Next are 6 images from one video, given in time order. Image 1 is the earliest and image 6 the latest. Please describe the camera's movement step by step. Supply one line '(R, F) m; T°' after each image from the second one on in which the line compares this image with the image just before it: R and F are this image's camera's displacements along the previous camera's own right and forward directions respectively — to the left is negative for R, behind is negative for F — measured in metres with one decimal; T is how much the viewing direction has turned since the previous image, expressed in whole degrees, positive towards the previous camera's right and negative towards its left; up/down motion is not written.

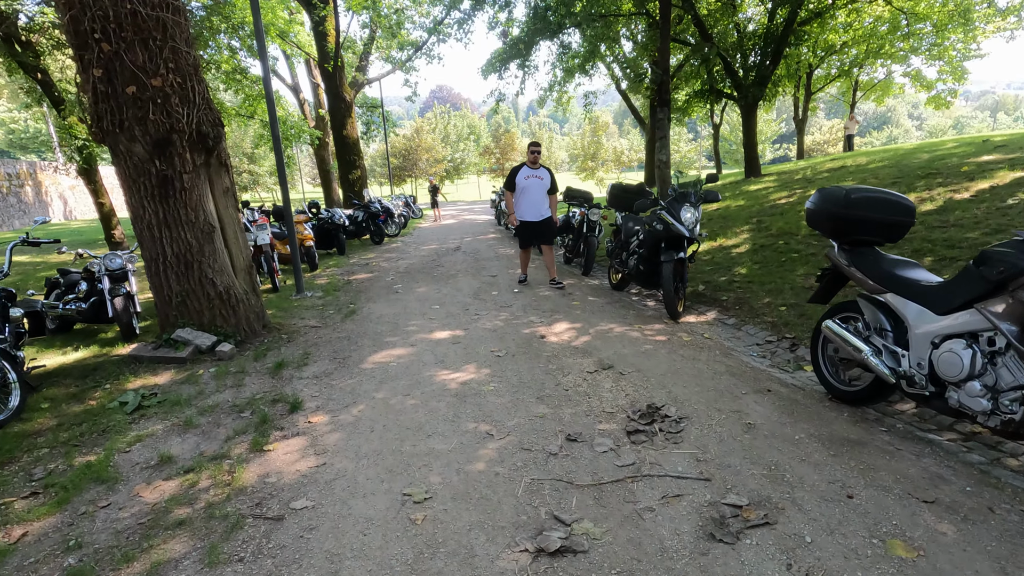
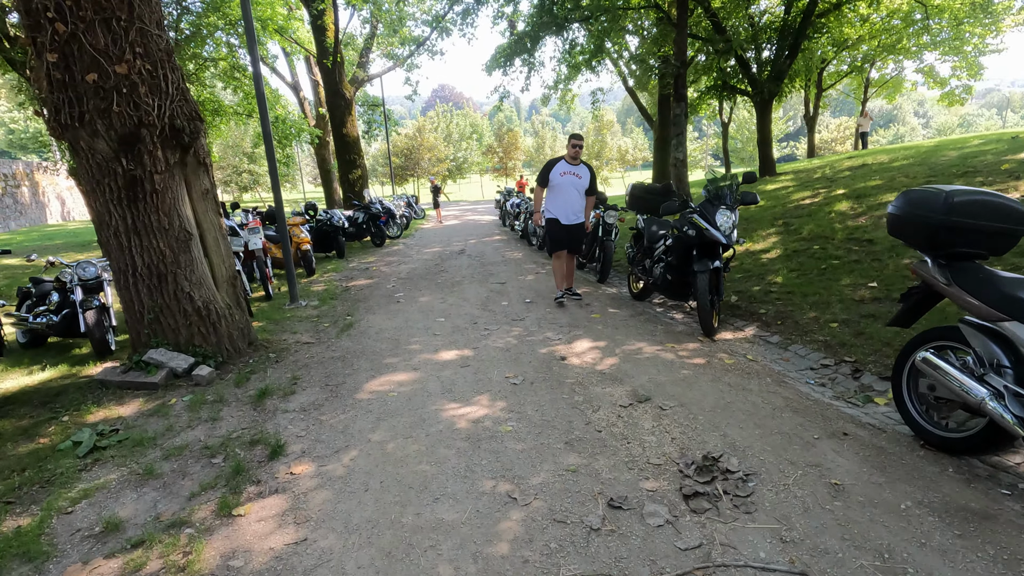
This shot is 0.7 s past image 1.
(-0.1, +0.6) m; 0°
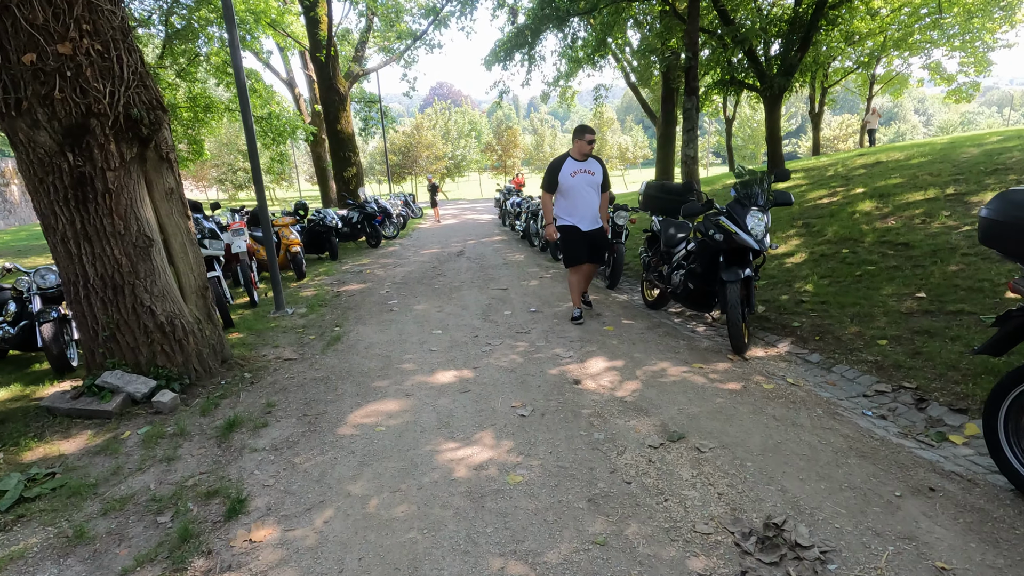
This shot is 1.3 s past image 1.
(-0.1, +0.6) m; 0°
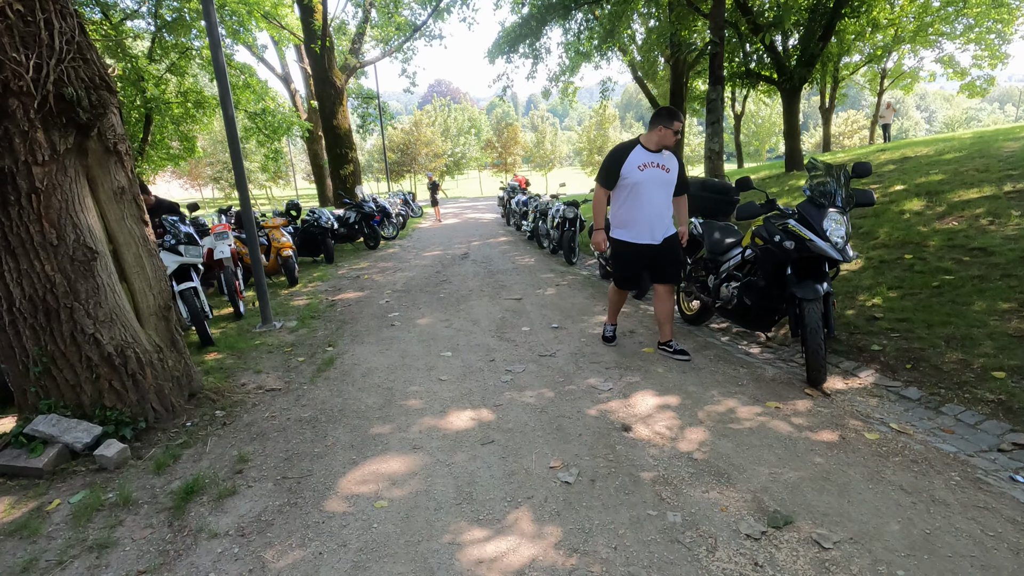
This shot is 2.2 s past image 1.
(-0.2, +0.8) m; 0°
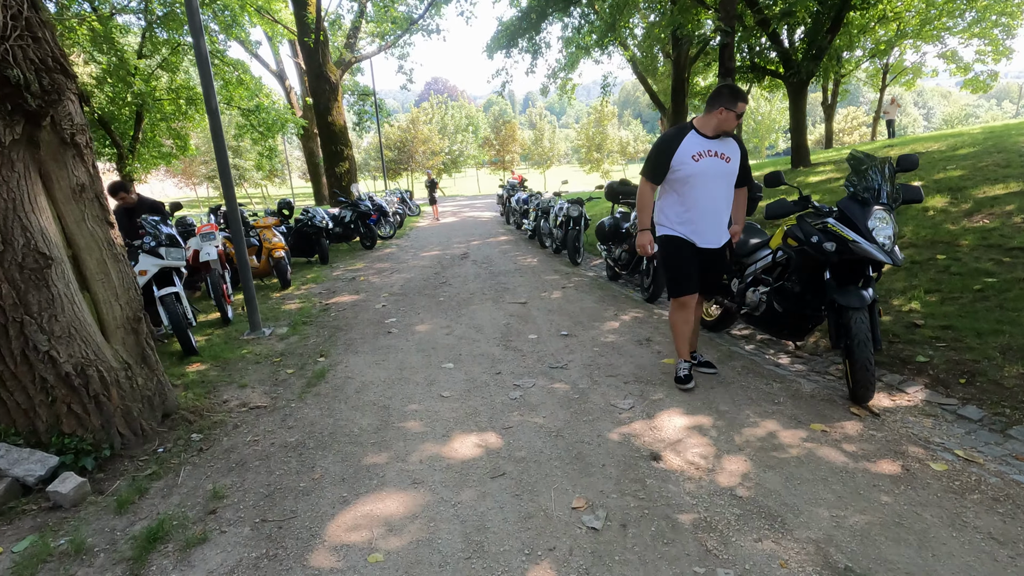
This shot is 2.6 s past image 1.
(-0.1, +0.4) m; 0°
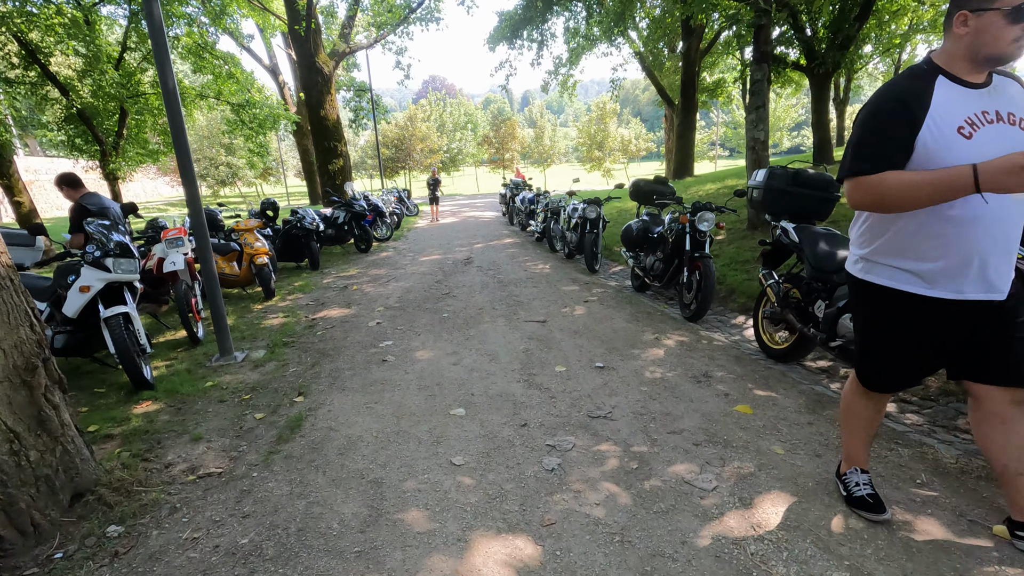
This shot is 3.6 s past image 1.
(-0.2, +0.9) m; 0°
